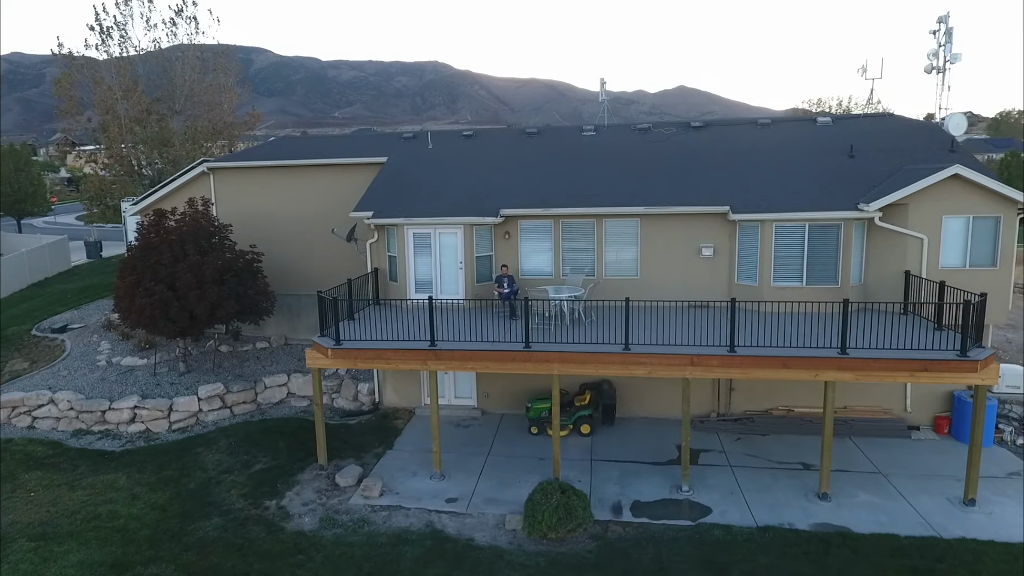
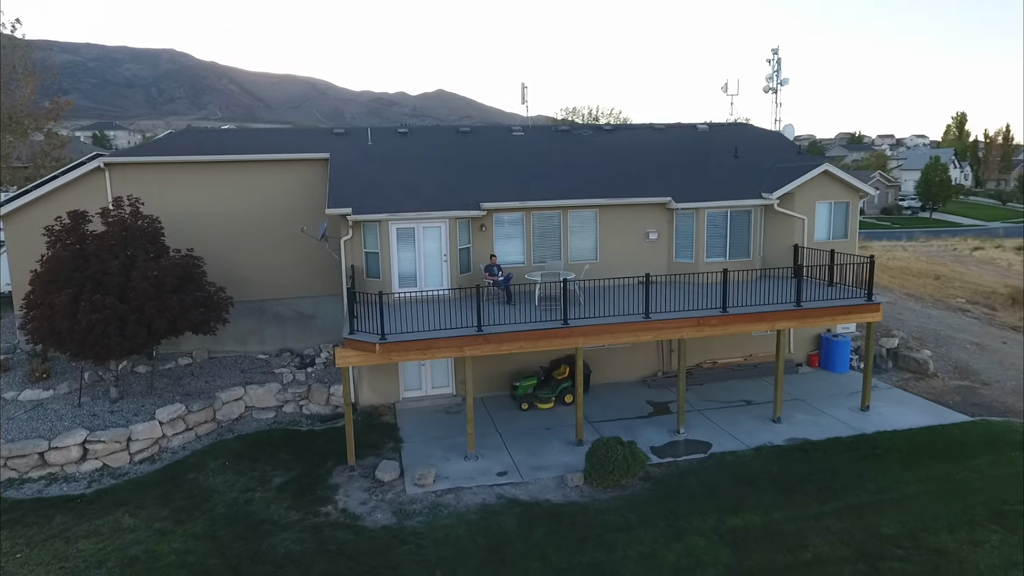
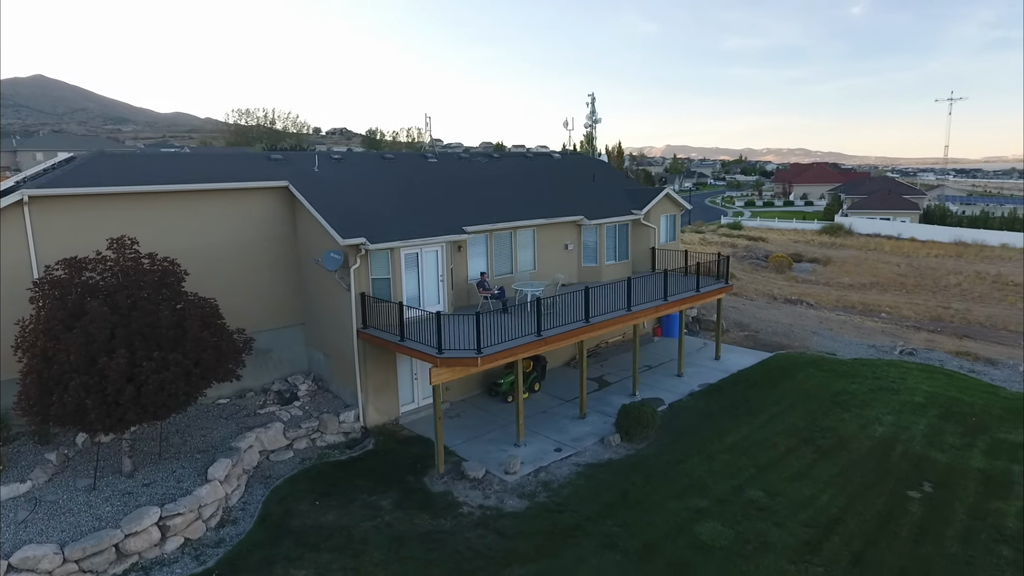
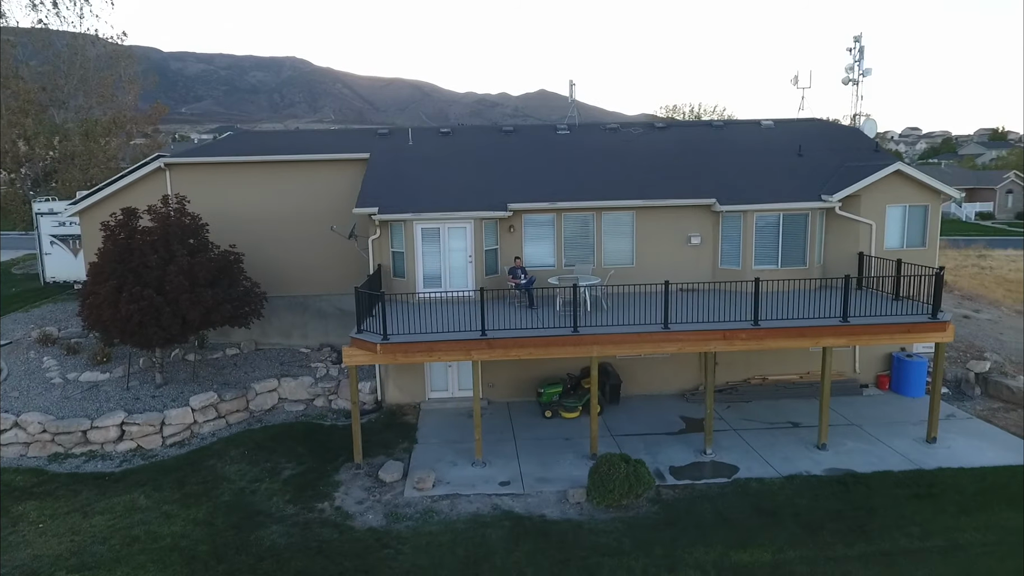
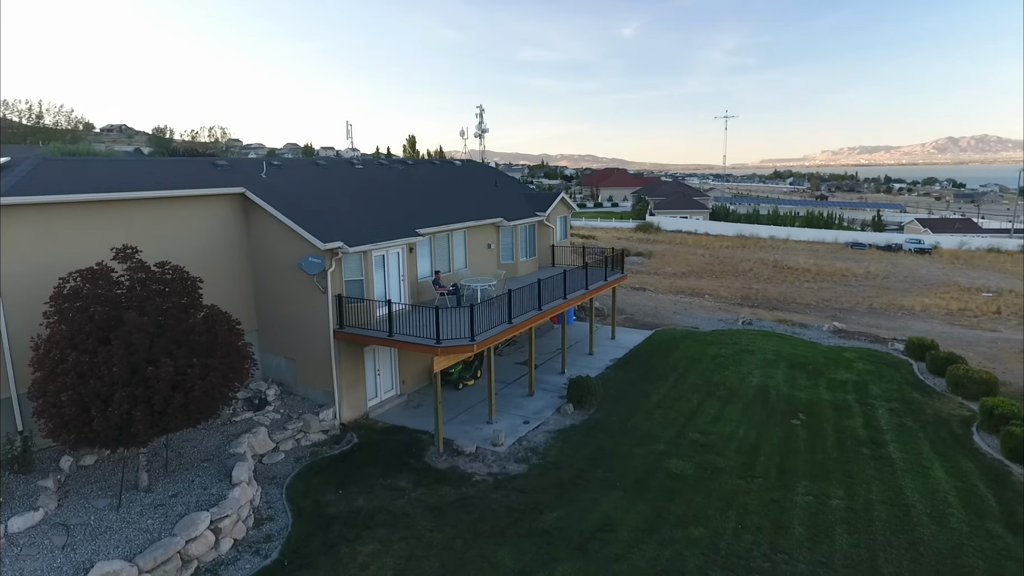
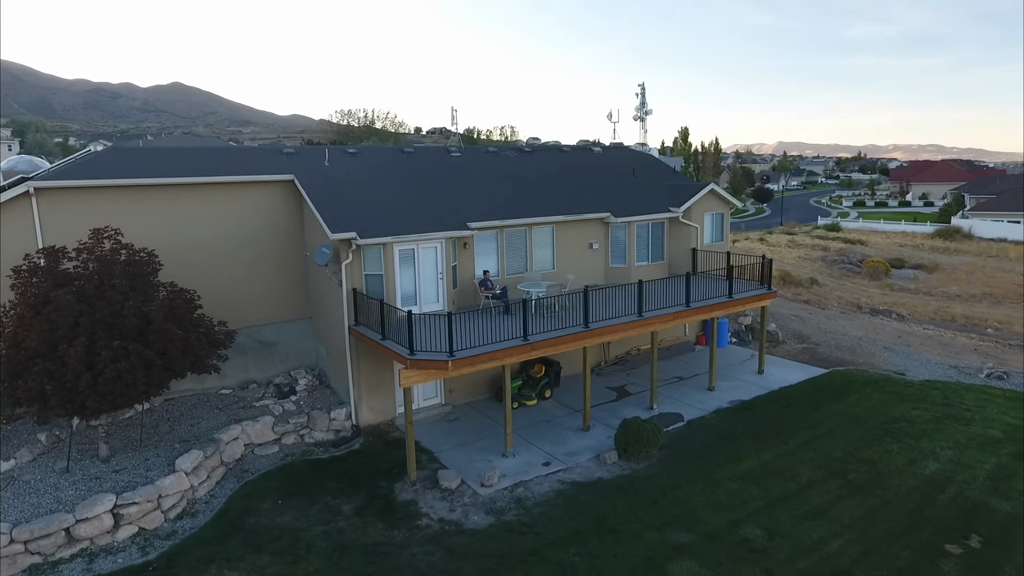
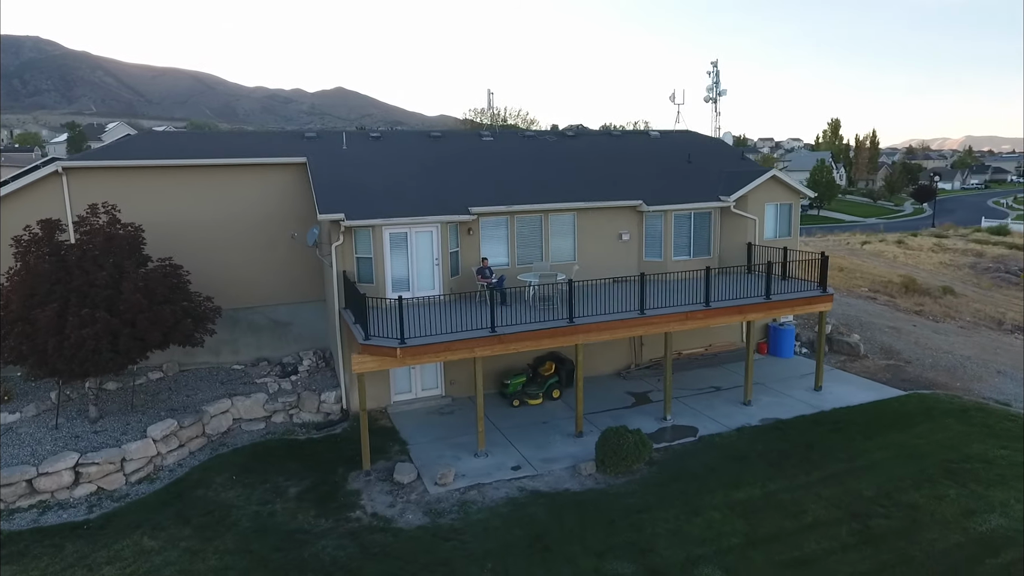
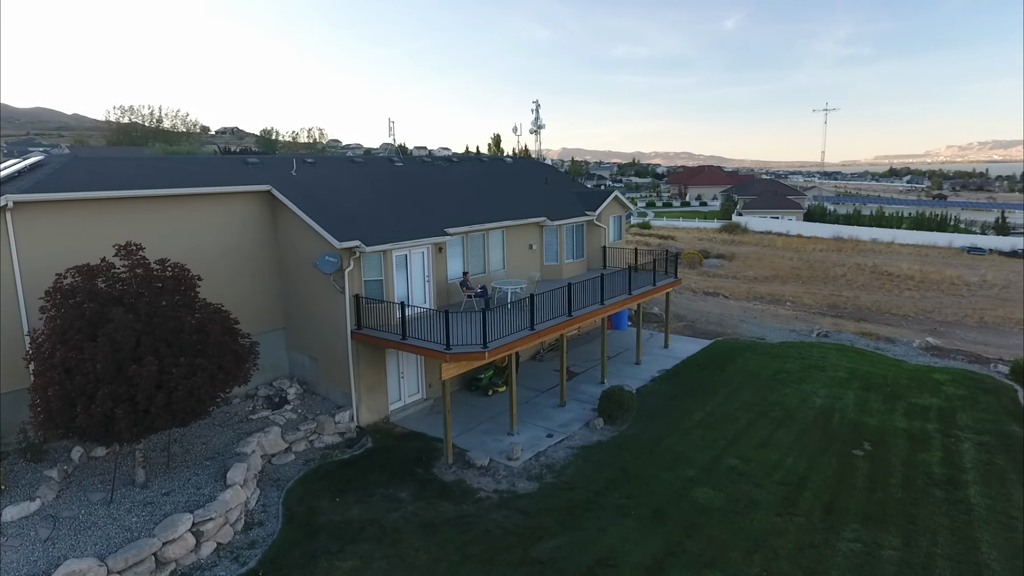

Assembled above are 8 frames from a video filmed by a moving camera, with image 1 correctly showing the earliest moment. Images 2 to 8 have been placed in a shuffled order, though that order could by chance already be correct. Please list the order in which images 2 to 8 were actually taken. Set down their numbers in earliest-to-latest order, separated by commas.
4, 2, 7, 6, 3, 8, 5
